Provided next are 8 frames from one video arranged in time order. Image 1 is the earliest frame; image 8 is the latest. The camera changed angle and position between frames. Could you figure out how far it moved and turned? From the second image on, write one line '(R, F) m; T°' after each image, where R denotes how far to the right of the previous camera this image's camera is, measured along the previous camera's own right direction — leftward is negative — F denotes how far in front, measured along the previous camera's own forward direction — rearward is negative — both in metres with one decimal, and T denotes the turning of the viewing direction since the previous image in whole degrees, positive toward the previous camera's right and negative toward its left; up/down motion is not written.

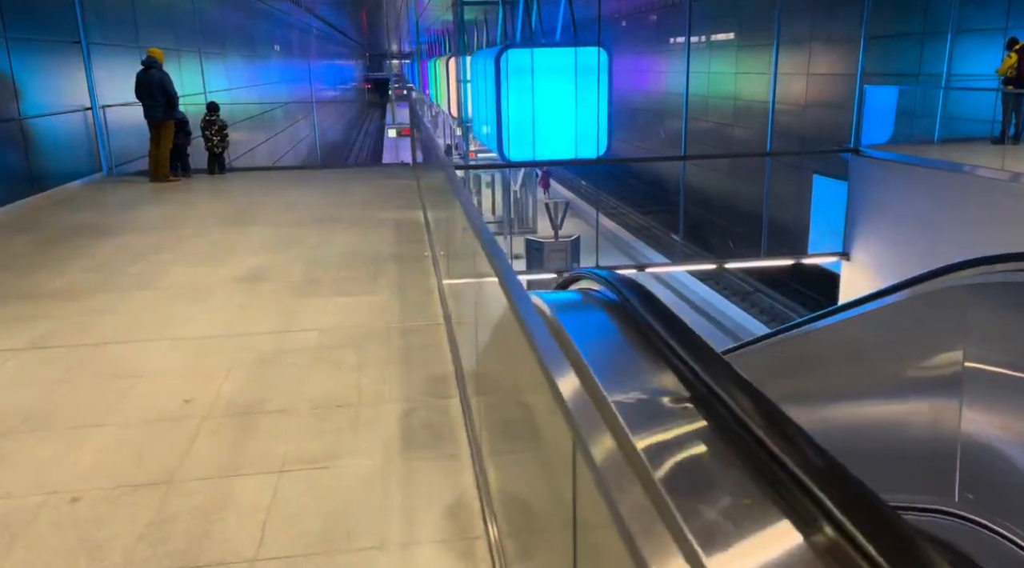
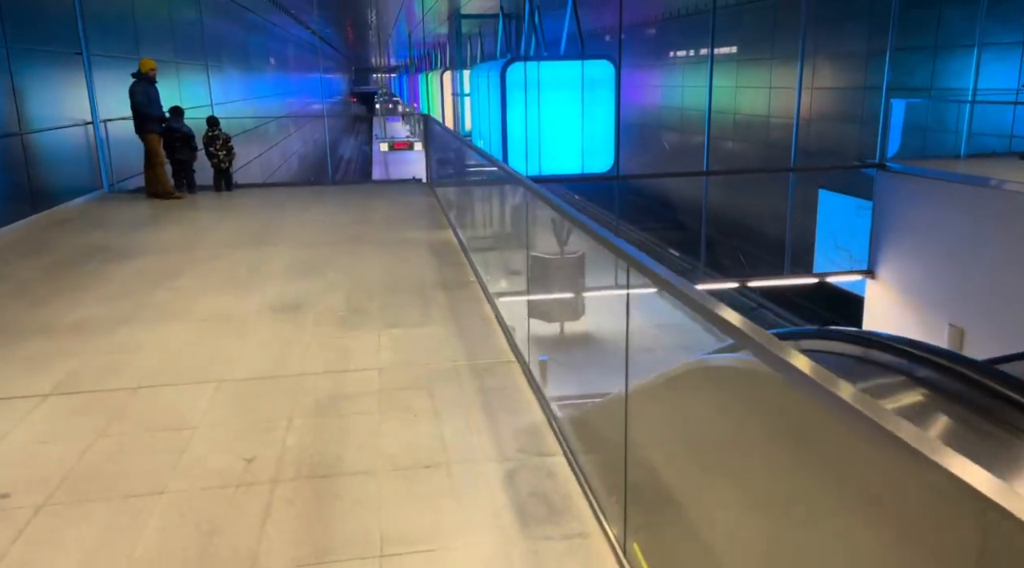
(-0.4, +0.3) m; +1°
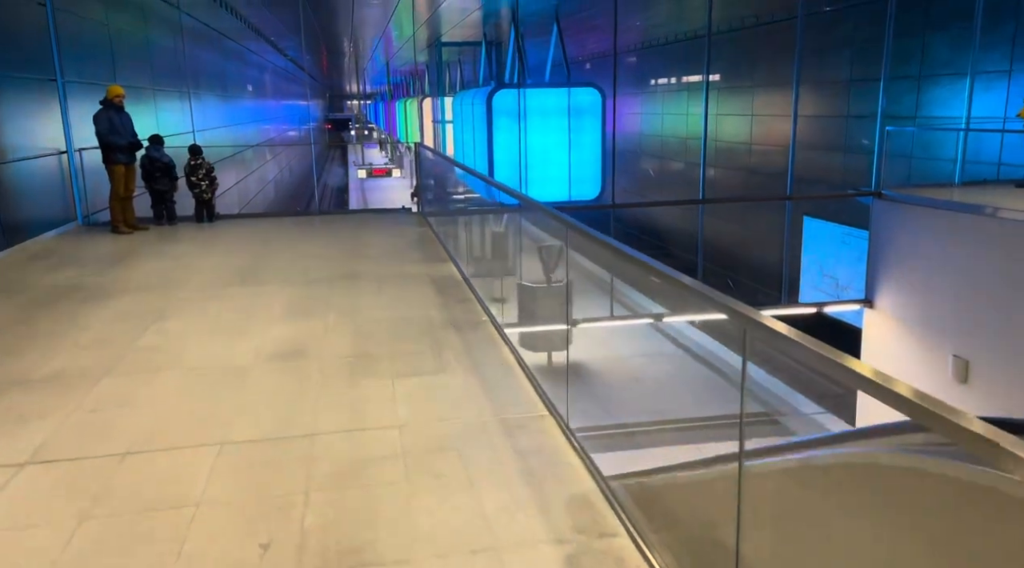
(-0.2, +0.3) m; +2°
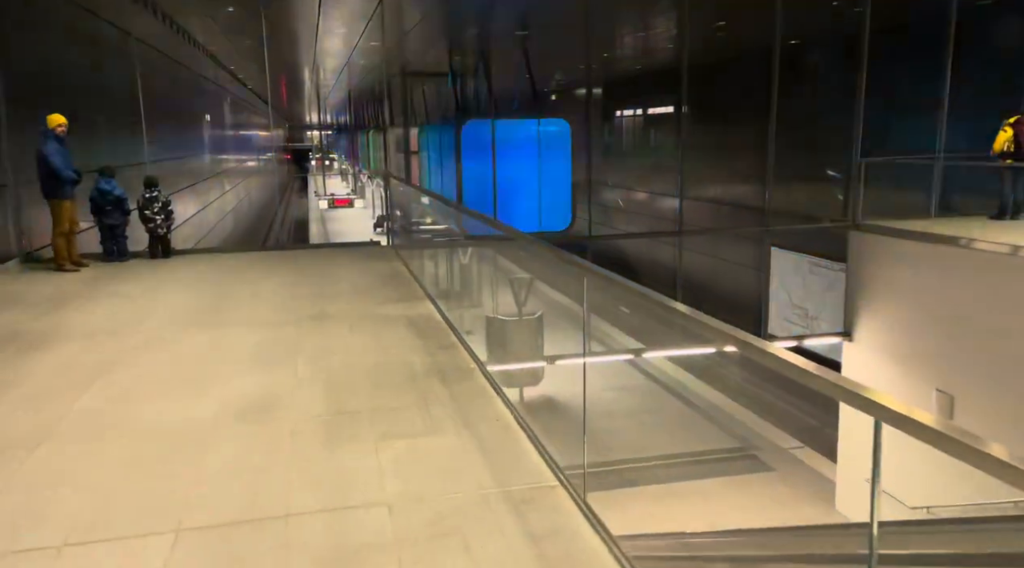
(-0.1, +0.3) m; +3°
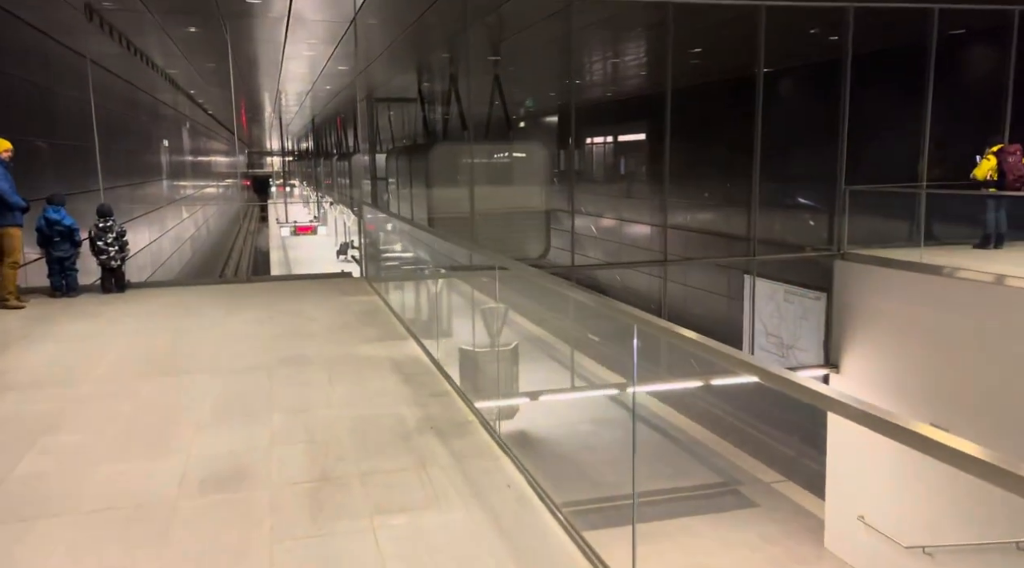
(-0.2, +0.4) m; +3°
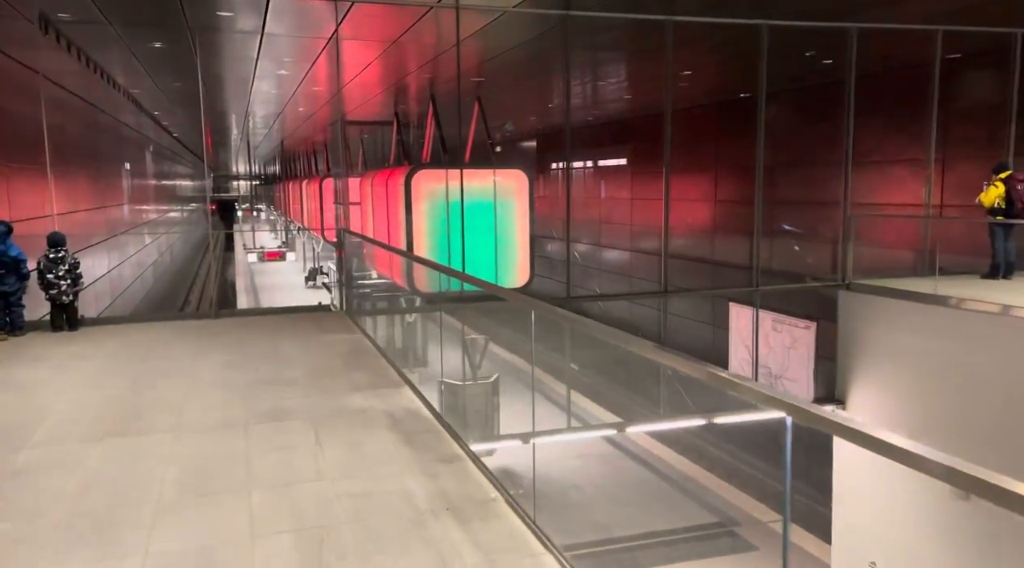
(-0.2, +0.5) m; +2°
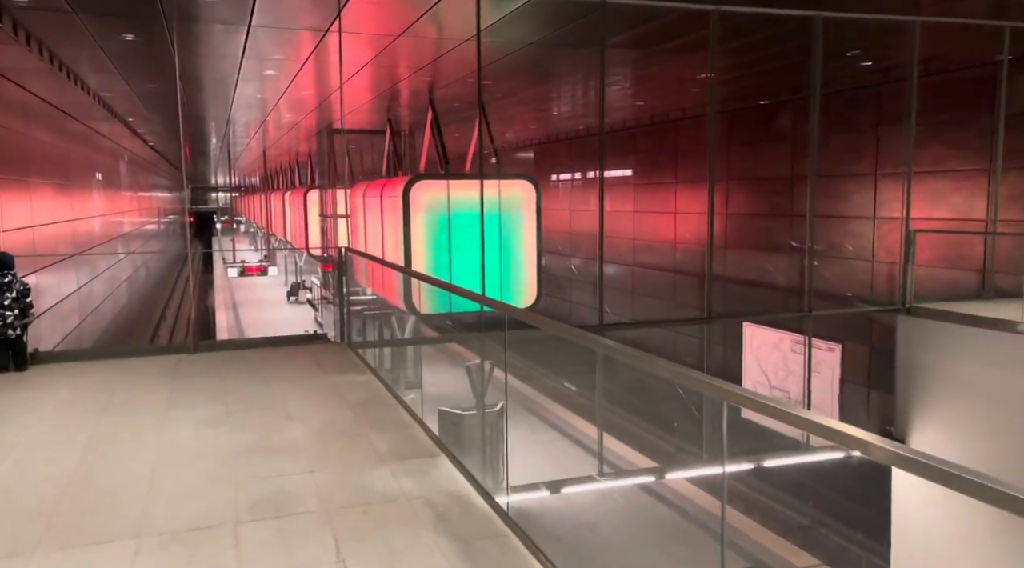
(-0.4, +0.9) m; +1°
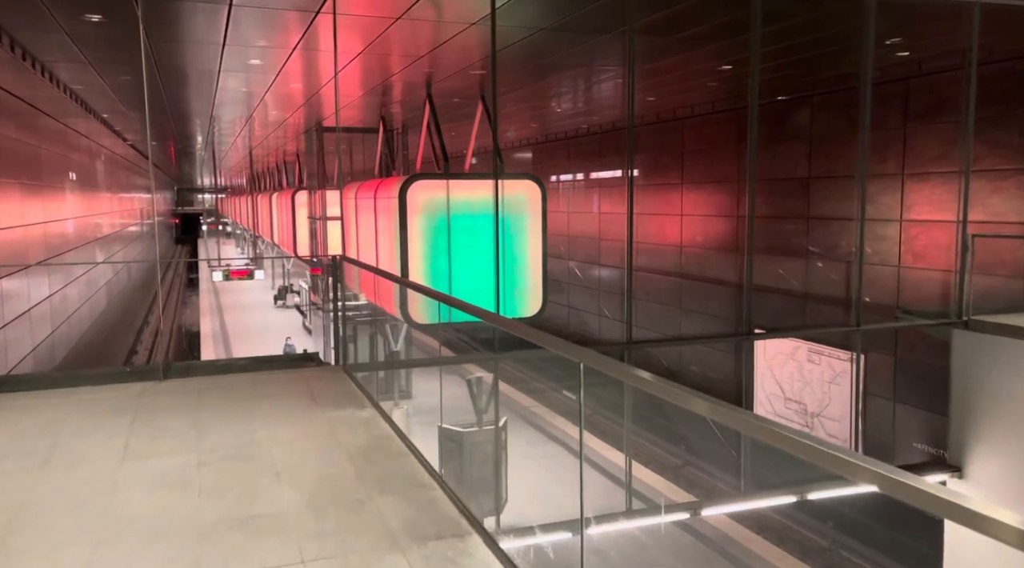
(-0.2, +0.7) m; +1°
